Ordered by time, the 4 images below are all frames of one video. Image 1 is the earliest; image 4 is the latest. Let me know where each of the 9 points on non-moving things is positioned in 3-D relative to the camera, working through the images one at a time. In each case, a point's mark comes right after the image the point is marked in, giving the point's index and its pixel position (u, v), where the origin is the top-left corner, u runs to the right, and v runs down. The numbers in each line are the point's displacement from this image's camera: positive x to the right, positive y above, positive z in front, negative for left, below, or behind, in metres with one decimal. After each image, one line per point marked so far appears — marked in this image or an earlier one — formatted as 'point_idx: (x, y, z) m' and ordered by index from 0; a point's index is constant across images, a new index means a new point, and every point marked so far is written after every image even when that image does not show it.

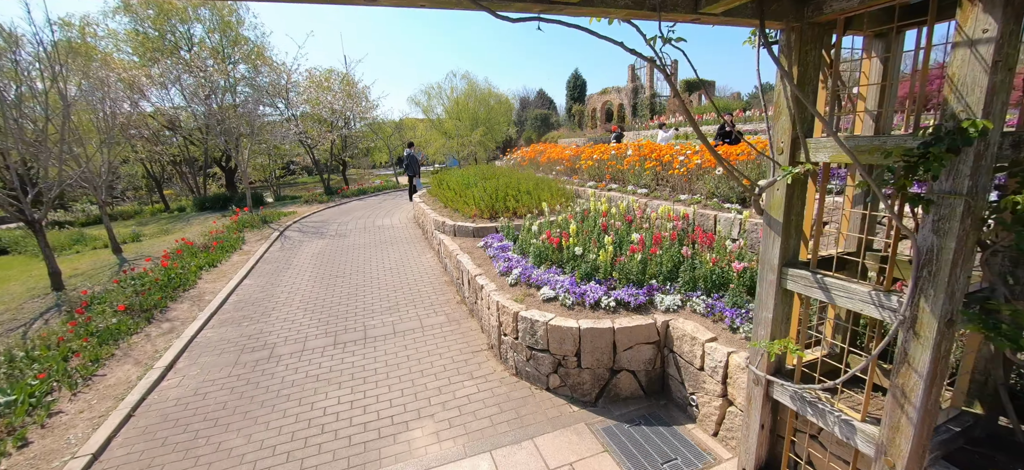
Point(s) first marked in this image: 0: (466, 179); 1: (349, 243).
0: (-0.9, +1.2, +8.0) m
1: (-3.3, -0.2, +7.7) m
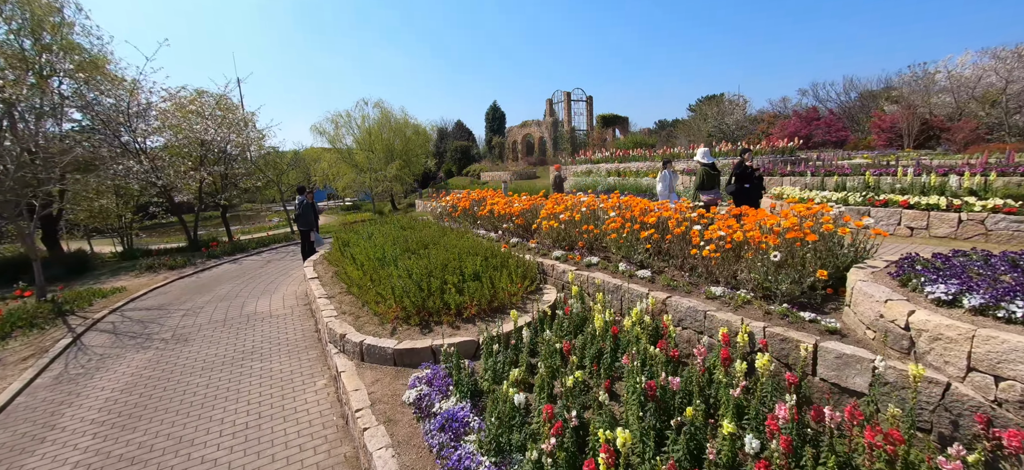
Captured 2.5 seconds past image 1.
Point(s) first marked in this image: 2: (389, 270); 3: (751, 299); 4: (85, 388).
0: (-2.0, -0.2, +5.8) m
1: (-4.1, -1.5, +4.9) m
2: (-1.5, -0.4, +4.6) m
3: (+1.8, -0.5, +3.0) m
4: (-4.9, -1.7, +4.4) m
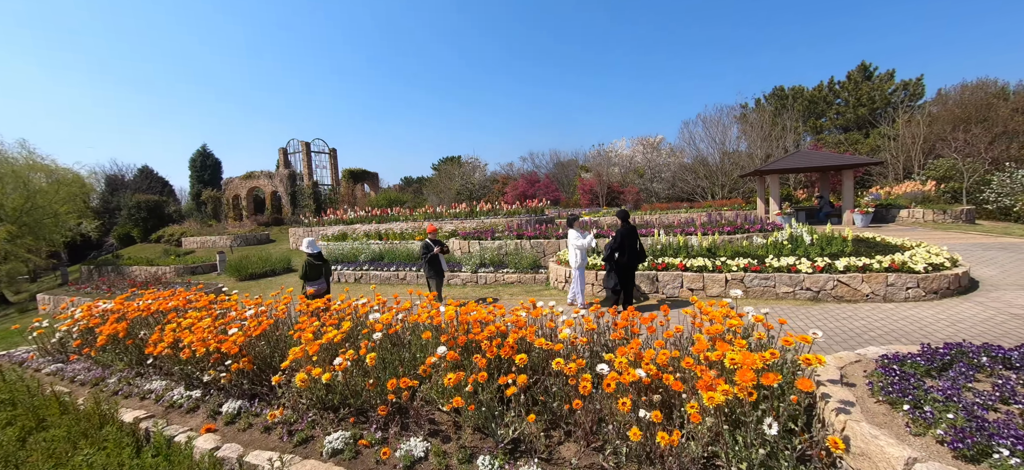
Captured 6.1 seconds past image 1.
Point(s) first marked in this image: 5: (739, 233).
0: (-3.7, -1.5, +1.7) m
1: (-4.8, -2.8, -0.4) m
2: (-2.6, -1.5, +1.0) m
3: (+1.0, -1.2, +1.6) m
4: (-5.1, -2.9, -1.3) m
5: (+4.5, +0.1, +7.6) m
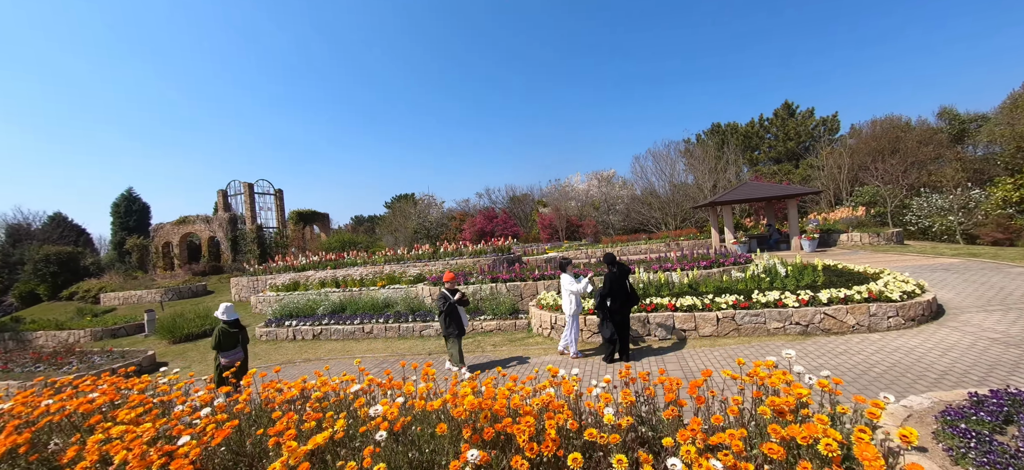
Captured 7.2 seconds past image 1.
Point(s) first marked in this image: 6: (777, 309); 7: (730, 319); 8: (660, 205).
0: (-3.4, -1.9, +0.9) m
1: (-4.1, -3.1, -1.4) m
2: (-2.2, -1.9, +0.3) m
3: (+1.3, -1.5, +1.3) m
4: (-4.3, -3.2, -2.4) m
5: (+4.0, -0.6, +7.8) m
6: (+3.6, -1.0, +5.2) m
7: (+3.0, -1.1, +5.3) m
8: (+7.8, +1.5, +19.8) m
